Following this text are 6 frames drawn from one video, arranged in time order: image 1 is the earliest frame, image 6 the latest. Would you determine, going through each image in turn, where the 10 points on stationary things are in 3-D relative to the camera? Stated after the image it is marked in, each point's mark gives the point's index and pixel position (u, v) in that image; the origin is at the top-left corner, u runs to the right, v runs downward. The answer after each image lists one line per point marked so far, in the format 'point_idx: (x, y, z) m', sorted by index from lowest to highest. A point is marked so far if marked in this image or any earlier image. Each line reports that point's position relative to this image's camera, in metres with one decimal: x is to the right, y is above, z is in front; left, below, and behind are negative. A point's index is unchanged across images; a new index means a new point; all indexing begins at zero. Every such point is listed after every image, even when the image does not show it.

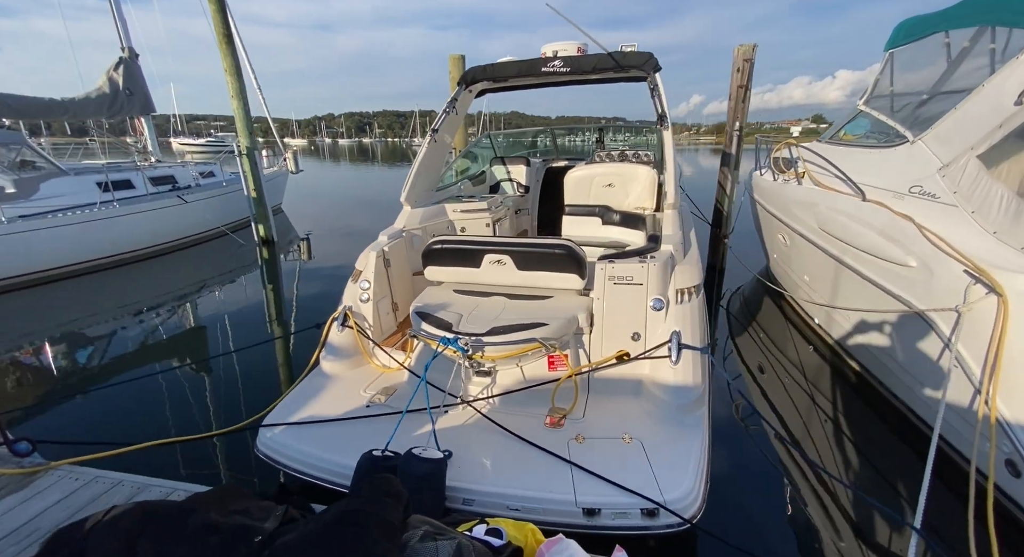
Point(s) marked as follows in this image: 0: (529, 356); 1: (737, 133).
0: (+0.1, -0.4, +2.4) m
1: (+2.4, +1.6, +5.6) m
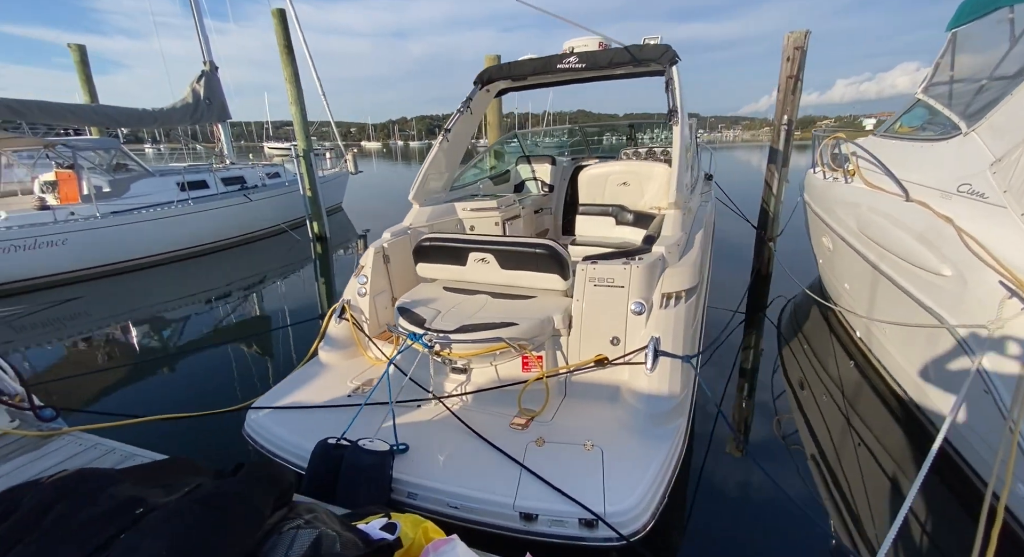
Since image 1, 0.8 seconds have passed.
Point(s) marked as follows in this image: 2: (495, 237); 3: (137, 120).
0: (0.0, -0.4, +2.4) m
1: (+2.8, +1.6, +5.2) m
2: (-0.1, +0.2, +2.7) m
3: (-4.9, +2.1, +6.5) m
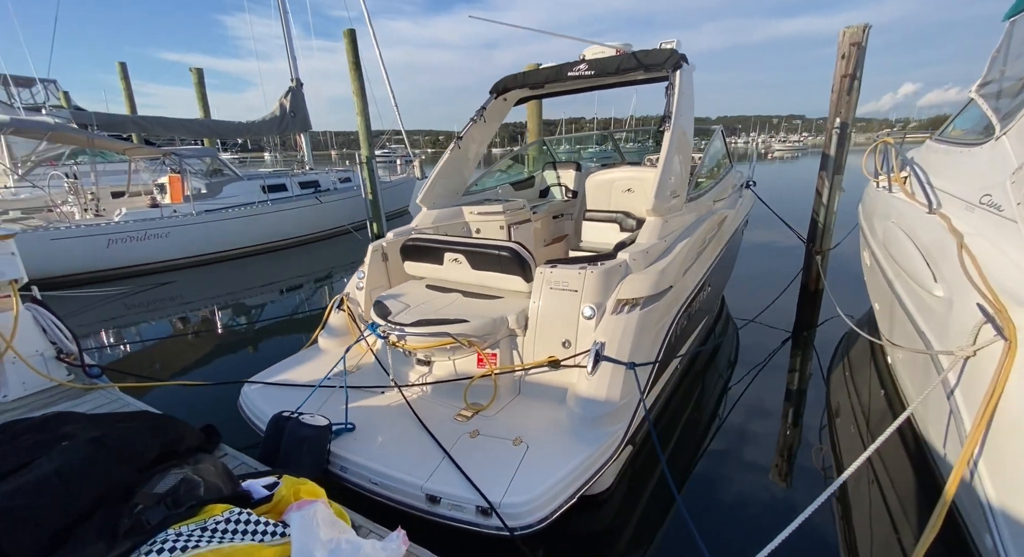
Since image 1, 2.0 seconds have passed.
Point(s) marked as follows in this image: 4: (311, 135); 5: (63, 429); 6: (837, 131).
0: (-0.3, -0.4, +2.6) m
1: (+3.1, +1.4, +4.8) m
2: (-0.3, +0.2, +2.8) m
3: (-4.2, +2.2, +7.5) m
4: (-3.6, +2.6, +8.9) m
5: (-1.4, -0.5, +1.6) m
6: (+3.1, +1.4, +4.8) m
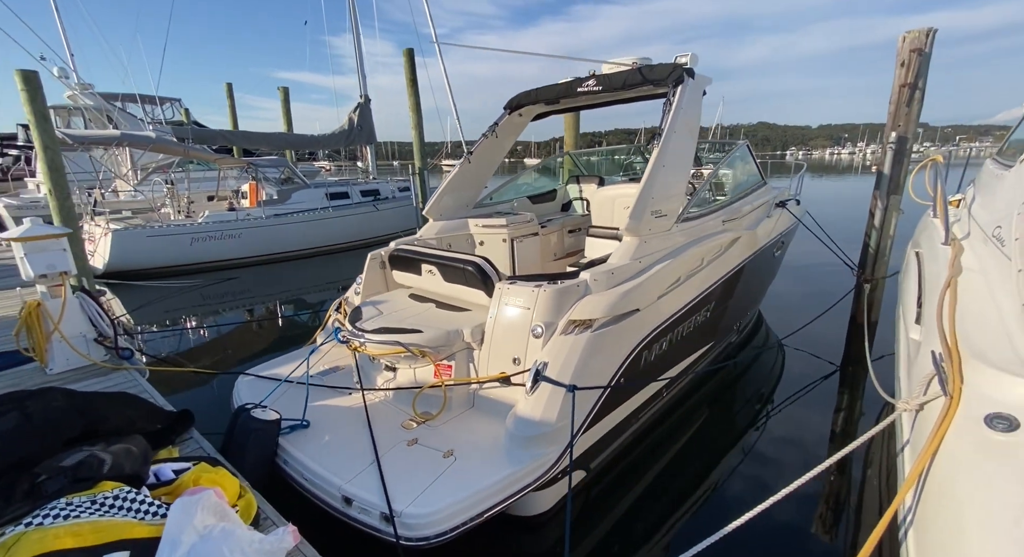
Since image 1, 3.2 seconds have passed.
0: (-0.5, -0.4, +2.6) m
1: (+3.3, +1.1, +4.3) m
2: (-0.4, +0.2, +2.9) m
3: (-3.4, +2.2, +8.2) m
4: (-2.6, +2.5, +9.5) m
5: (-1.8, -0.5, +1.9) m
6: (+3.3, +1.1, +4.3) m
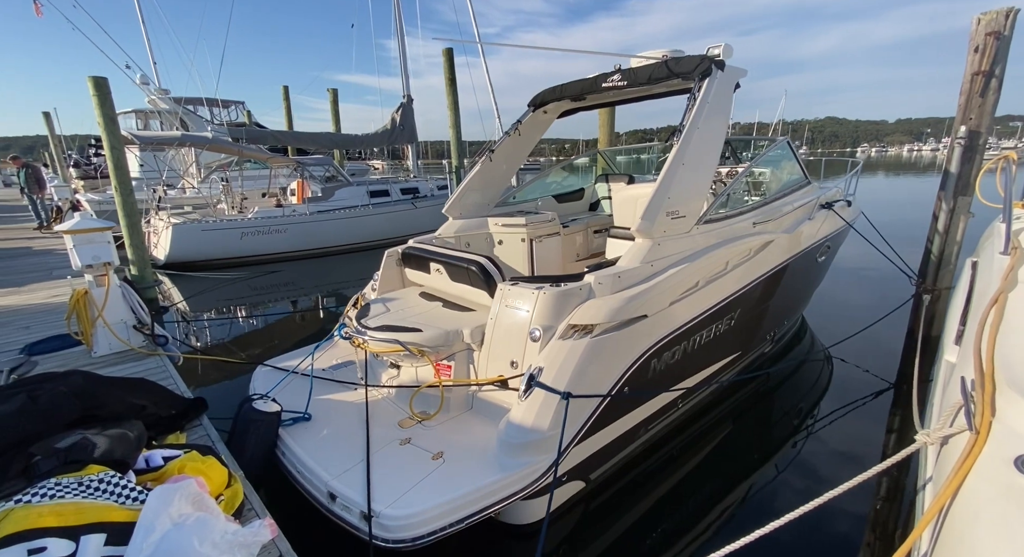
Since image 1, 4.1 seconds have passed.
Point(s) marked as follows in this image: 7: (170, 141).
0: (-0.5, -0.4, +2.6) m
1: (+3.5, +1.1, +3.8) m
2: (-0.4, +0.2, +2.9) m
3: (-2.8, +2.3, +8.4) m
4: (-1.8, +2.6, +9.6) m
5: (-1.9, -0.4, +2.0) m
6: (+3.5, +1.1, +3.8) m
7: (-4.9, +2.0, +7.1) m
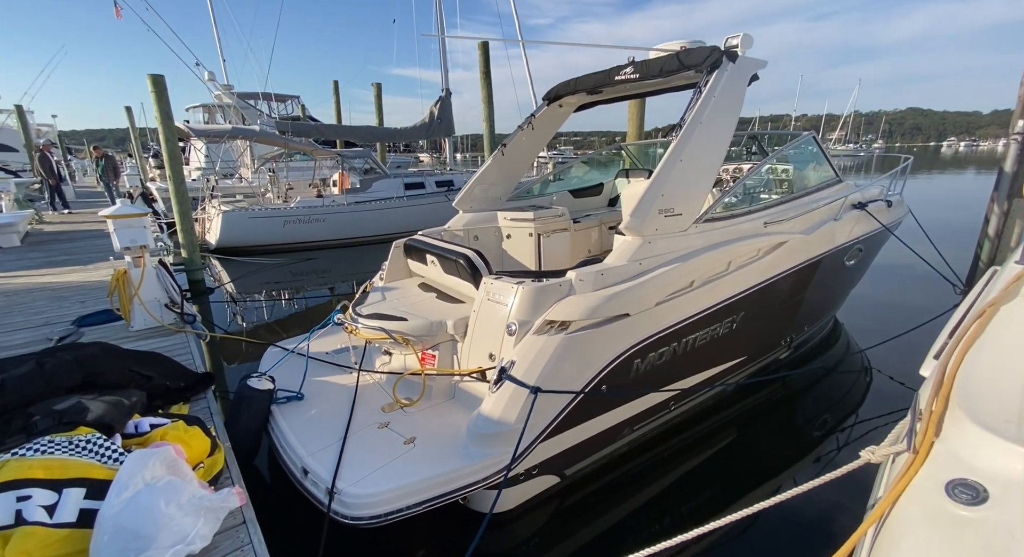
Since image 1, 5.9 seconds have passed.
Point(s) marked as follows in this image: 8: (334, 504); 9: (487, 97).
0: (-0.6, -0.4, +2.7) m
1: (+3.5, +1.0, +3.5) m
2: (-0.4, +0.2, +3.0) m
3: (-2.1, +2.5, +8.7) m
4: (-1.0, +2.8, +9.8) m
5: (-2.0, -0.3, +2.3) m
6: (+3.5, +1.0, +3.5) m
7: (-4.4, +2.2, +7.6) m
8: (-0.7, -0.9, +2.0) m
9: (-0.4, +2.7, +7.4) m
